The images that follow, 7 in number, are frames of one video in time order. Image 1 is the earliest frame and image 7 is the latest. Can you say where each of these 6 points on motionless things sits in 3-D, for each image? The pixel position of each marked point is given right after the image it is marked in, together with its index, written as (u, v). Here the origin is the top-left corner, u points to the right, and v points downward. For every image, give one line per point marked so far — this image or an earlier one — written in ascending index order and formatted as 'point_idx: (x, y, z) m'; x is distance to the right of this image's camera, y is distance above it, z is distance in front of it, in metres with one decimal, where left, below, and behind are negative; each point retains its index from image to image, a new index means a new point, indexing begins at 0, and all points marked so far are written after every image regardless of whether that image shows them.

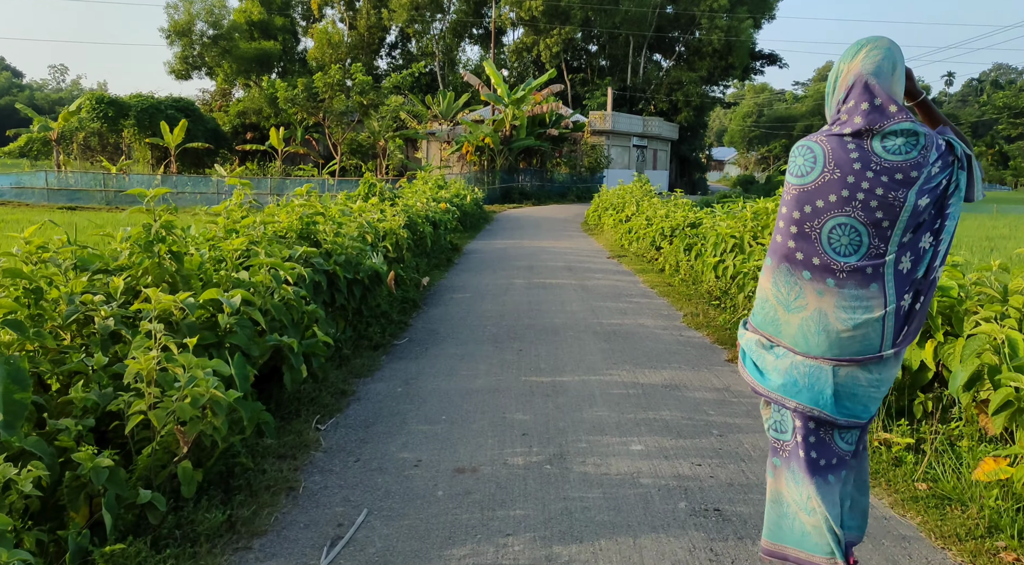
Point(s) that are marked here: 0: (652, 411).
0: (+0.8, -0.8, +4.7) m
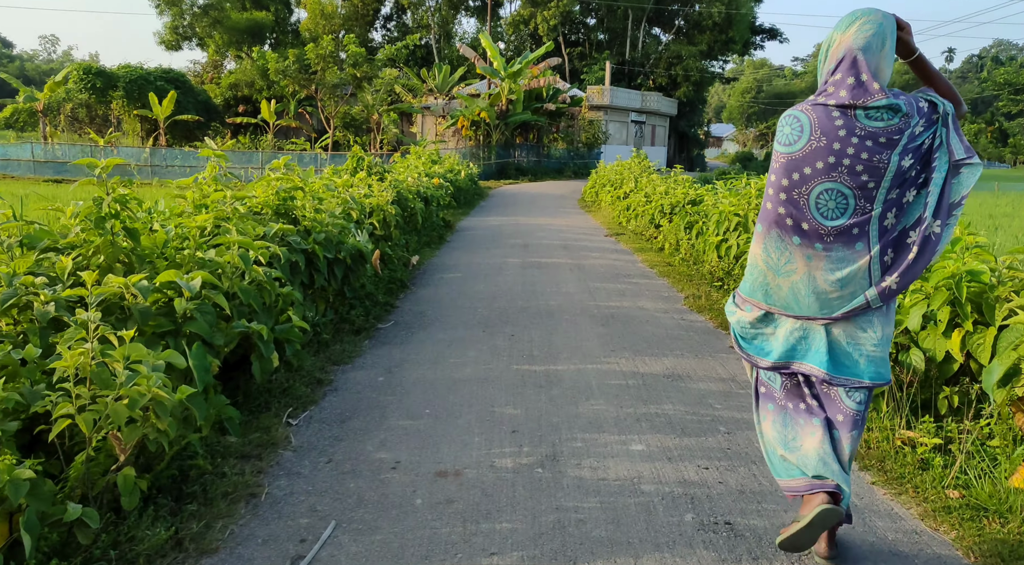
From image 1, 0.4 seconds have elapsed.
0: (+0.8, -0.7, +4.3) m
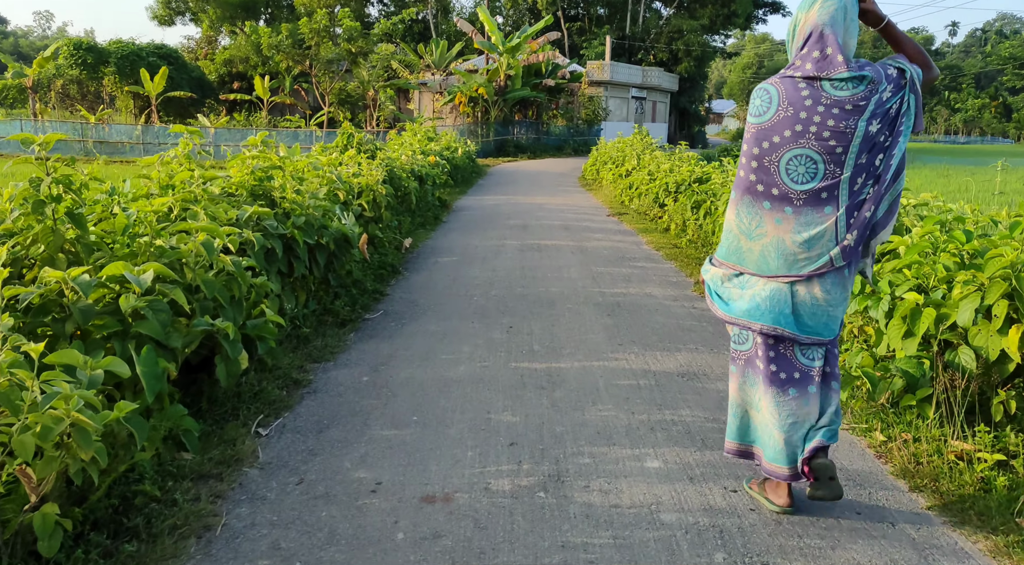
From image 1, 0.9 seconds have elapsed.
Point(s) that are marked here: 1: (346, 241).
0: (+0.8, -0.6, +3.8) m
1: (-1.2, +0.3, +5.7) m
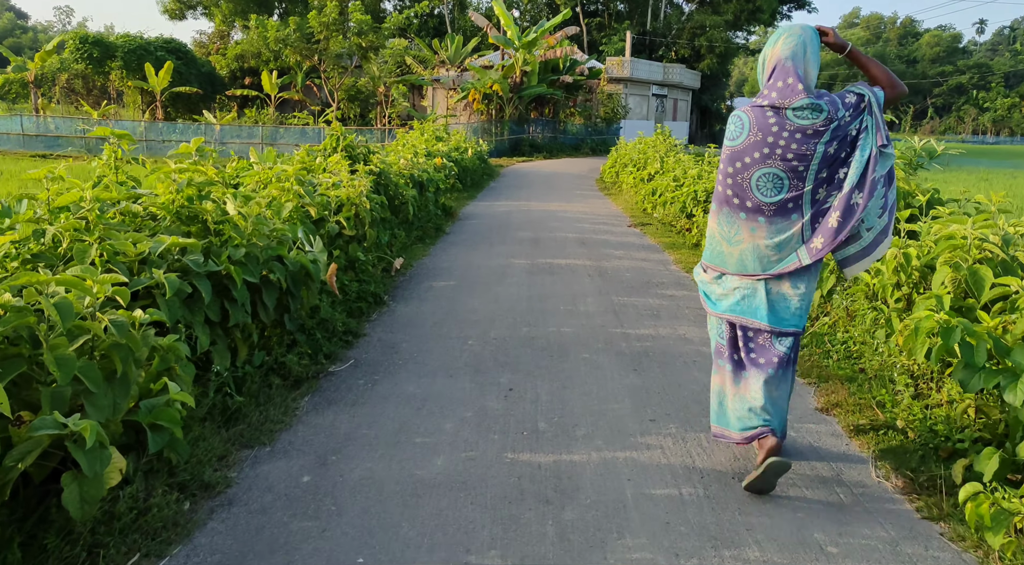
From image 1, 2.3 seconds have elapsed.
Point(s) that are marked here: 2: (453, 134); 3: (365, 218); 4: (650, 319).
0: (+0.7, -0.9, +2.6) m
1: (-1.2, 0.0, +4.5) m
2: (-1.4, +3.6, +19.0) m
3: (-1.2, +0.6, +6.6) m
4: (+1.0, -0.3, +5.9) m
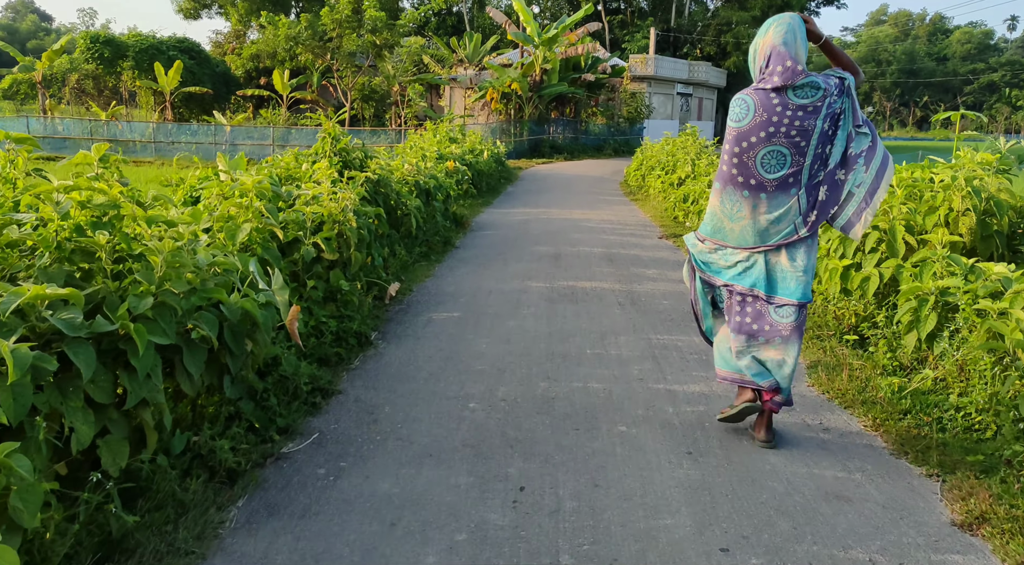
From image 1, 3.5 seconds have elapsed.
0: (+0.7, -1.1, +1.5) m
1: (-1.1, -0.2, +3.4) m
2: (-1.0, +3.4, +17.9) m
3: (-1.1, +0.3, +5.5) m
4: (+1.1, -0.5, +4.7) m
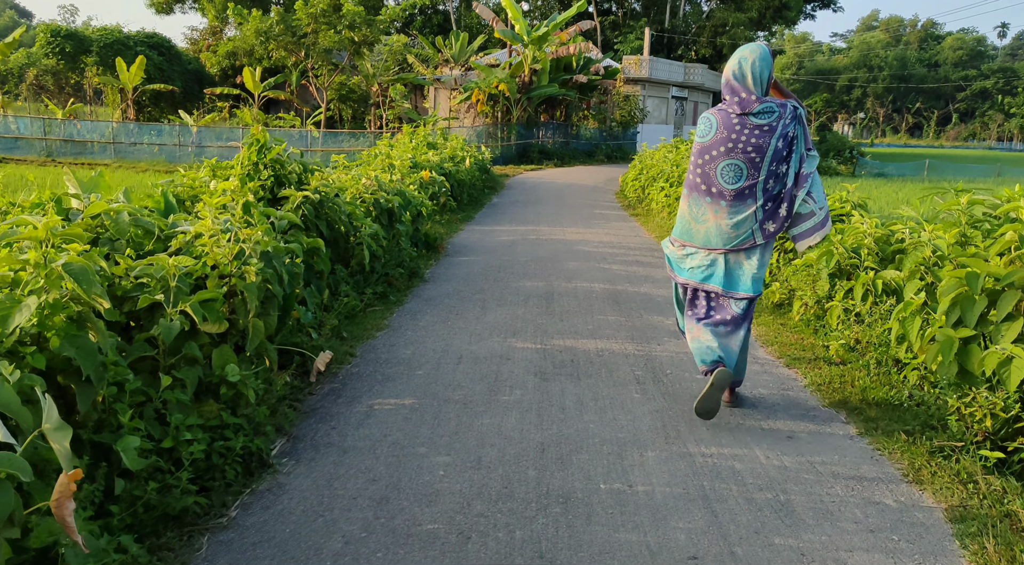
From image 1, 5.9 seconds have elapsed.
0: (+0.7, -1.5, -0.3) m
1: (-1.2, -0.6, +1.6) m
2: (-1.3, +2.9, +16.1) m
3: (-1.2, -0.1, +3.7) m
4: (+1.0, -0.9, +2.9) m
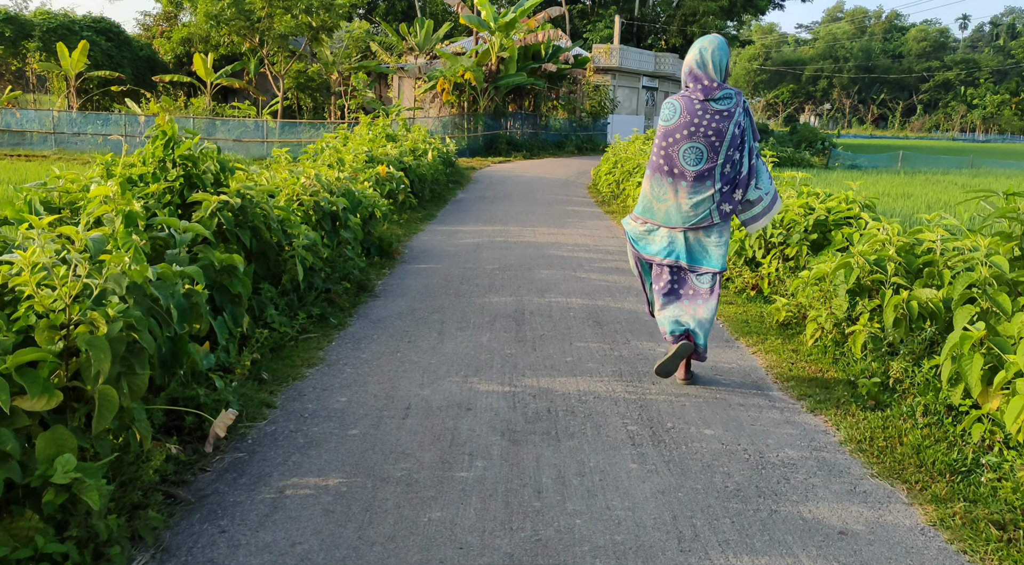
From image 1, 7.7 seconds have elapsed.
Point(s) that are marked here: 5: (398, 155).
0: (+0.7, -1.7, -1.3) m
1: (-1.3, -0.8, +0.5) m
2: (-1.9, +2.9, +15.0) m
3: (-1.4, -0.2, +2.6) m
4: (+0.9, -1.1, +1.9) m
5: (-1.6, +1.8, +11.1) m
